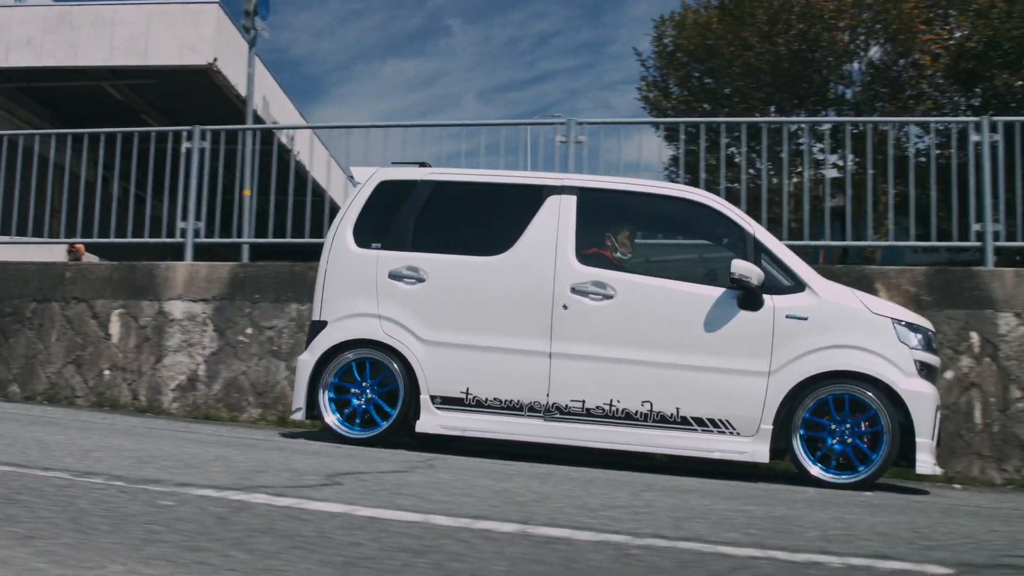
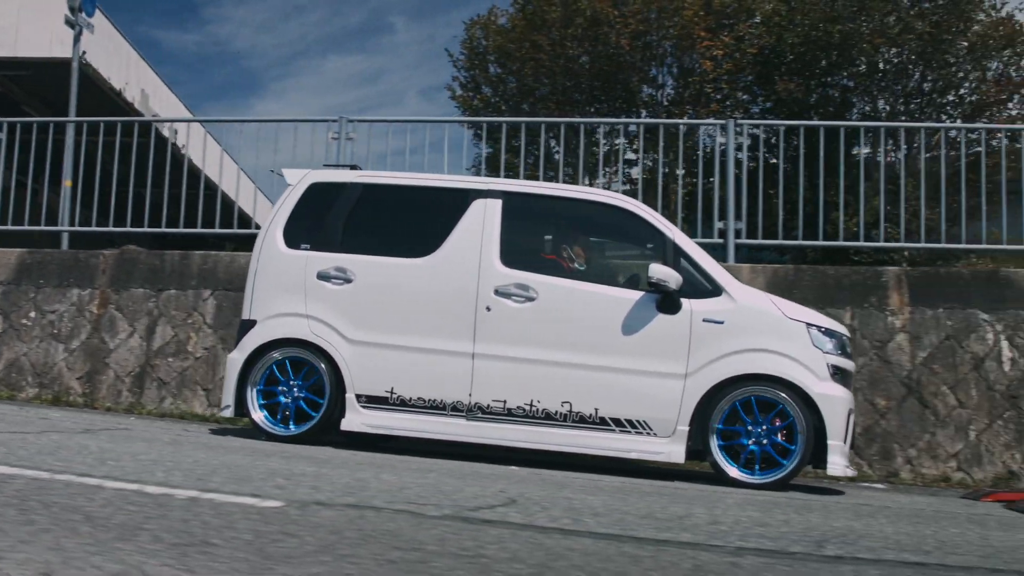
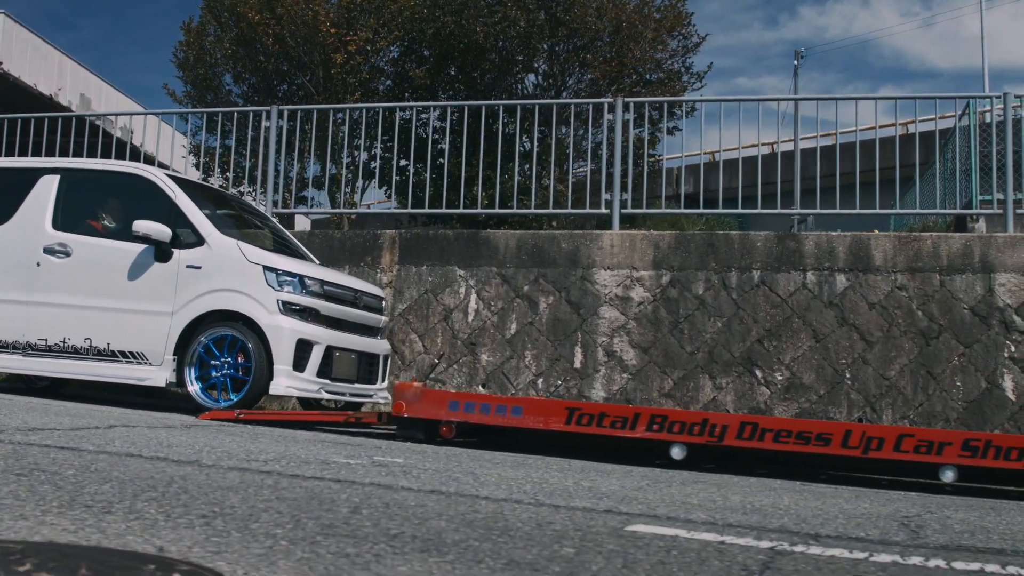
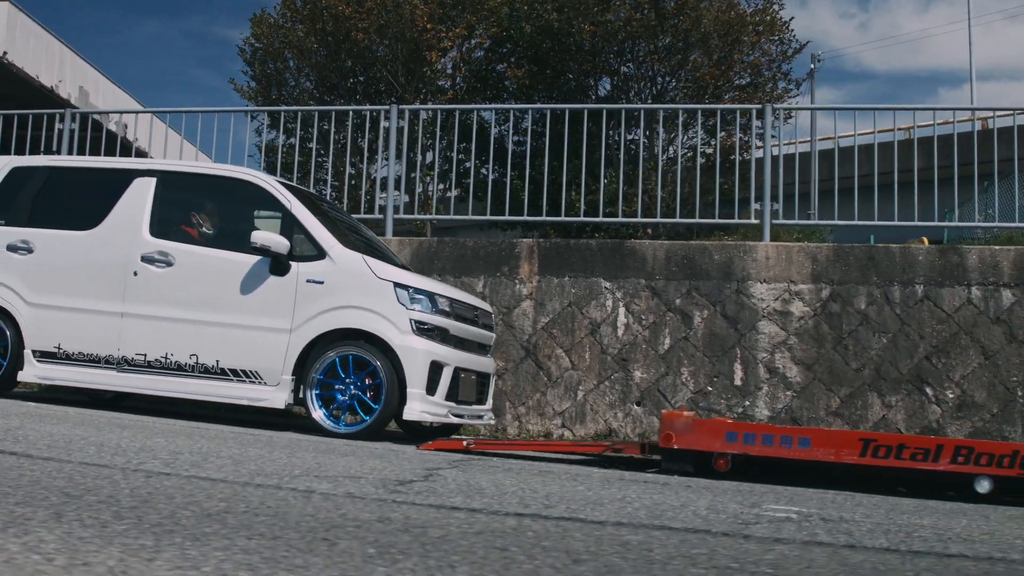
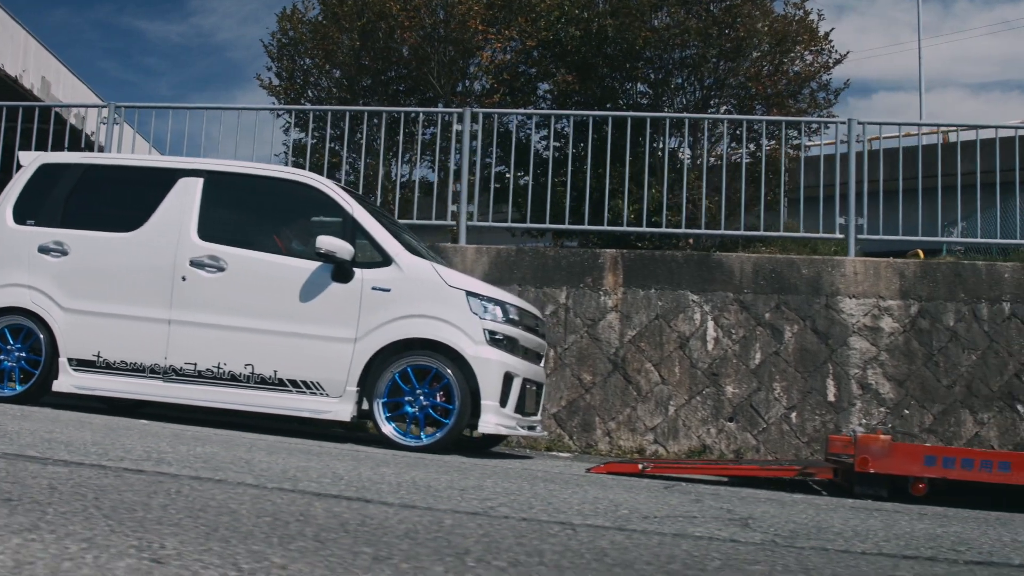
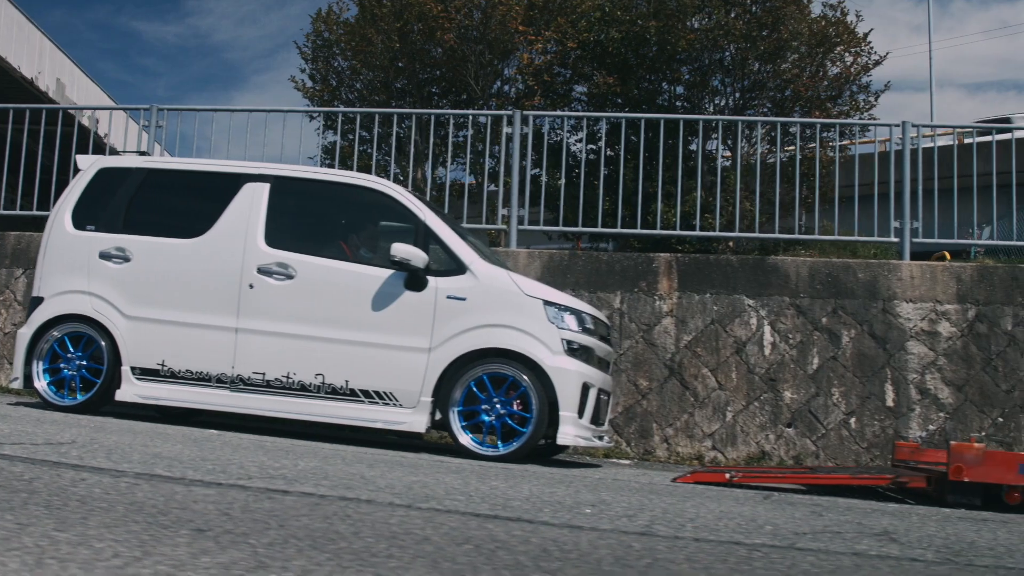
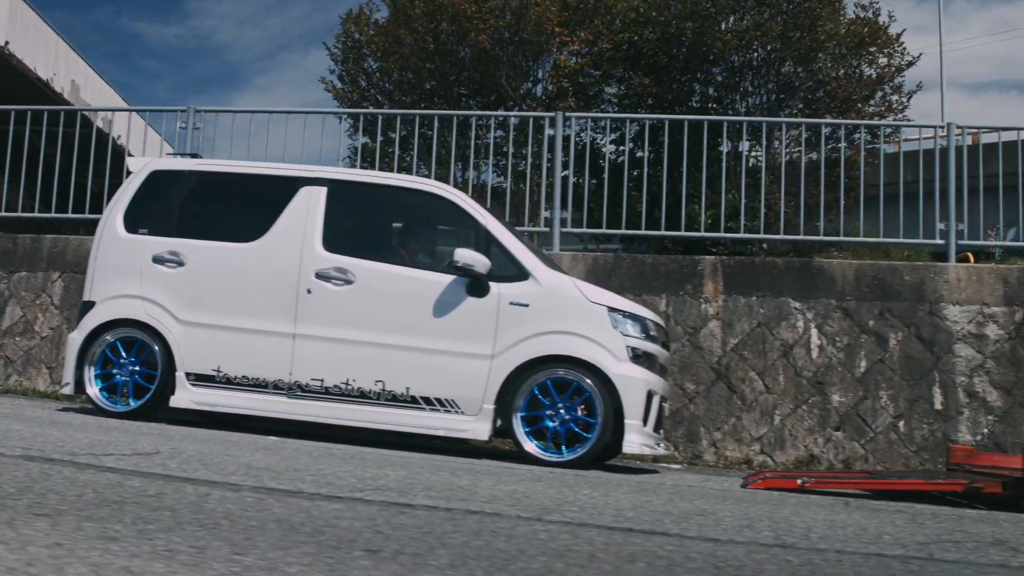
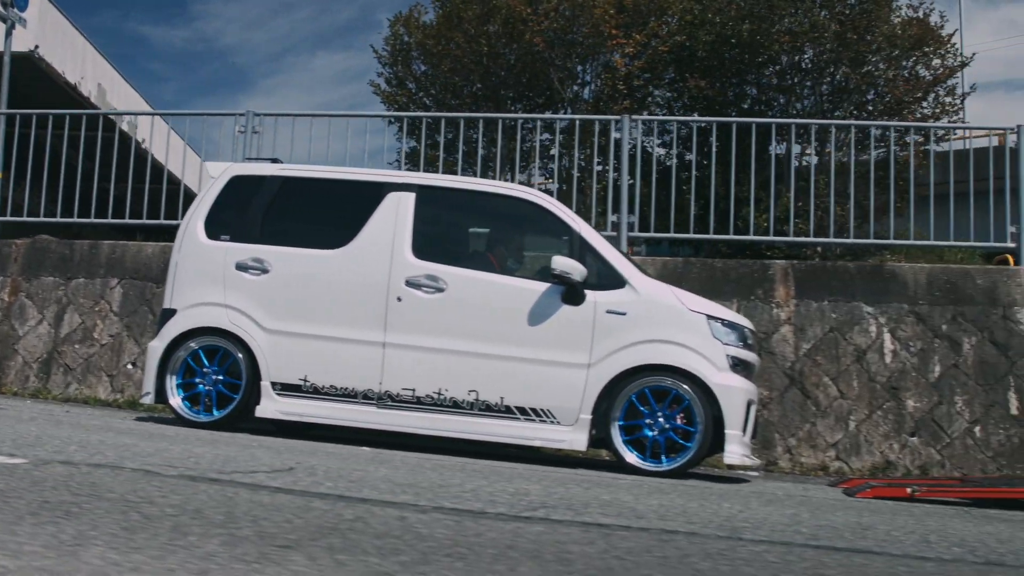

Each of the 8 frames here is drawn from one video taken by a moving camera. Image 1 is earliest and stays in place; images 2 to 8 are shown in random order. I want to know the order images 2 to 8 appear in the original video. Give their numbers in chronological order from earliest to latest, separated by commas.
2, 8, 7, 6, 5, 4, 3
